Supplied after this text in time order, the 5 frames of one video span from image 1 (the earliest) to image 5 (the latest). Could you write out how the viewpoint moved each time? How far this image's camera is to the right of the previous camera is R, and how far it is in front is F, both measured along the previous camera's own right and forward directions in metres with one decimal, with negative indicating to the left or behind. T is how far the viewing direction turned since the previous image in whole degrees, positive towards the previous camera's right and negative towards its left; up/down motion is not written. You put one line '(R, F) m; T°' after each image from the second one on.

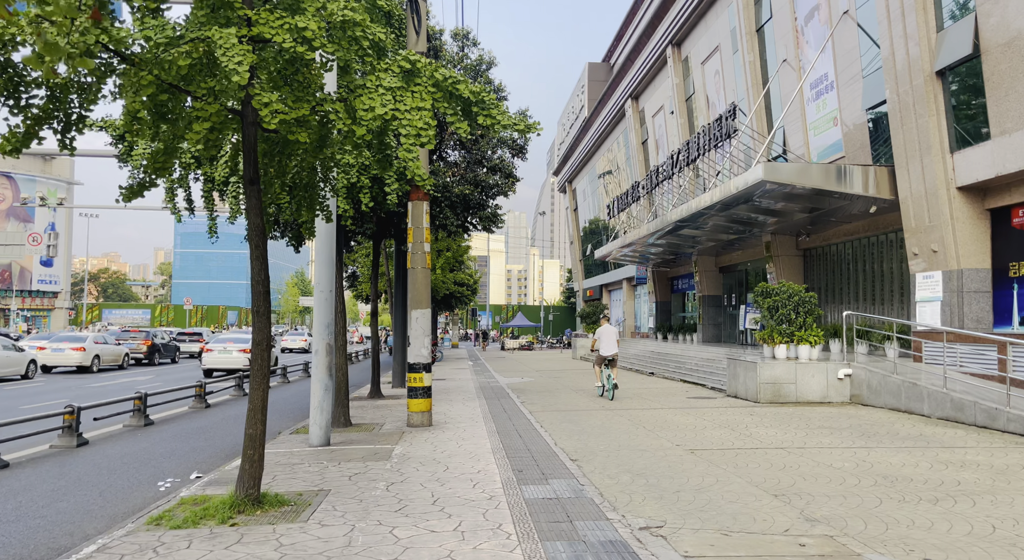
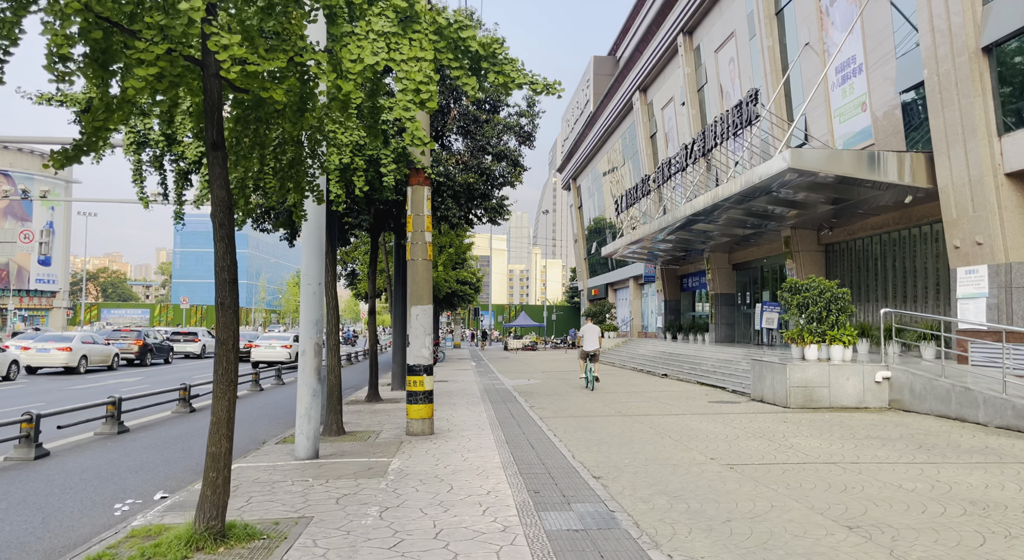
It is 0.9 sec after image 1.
(-0.1, +1.0) m; 0°
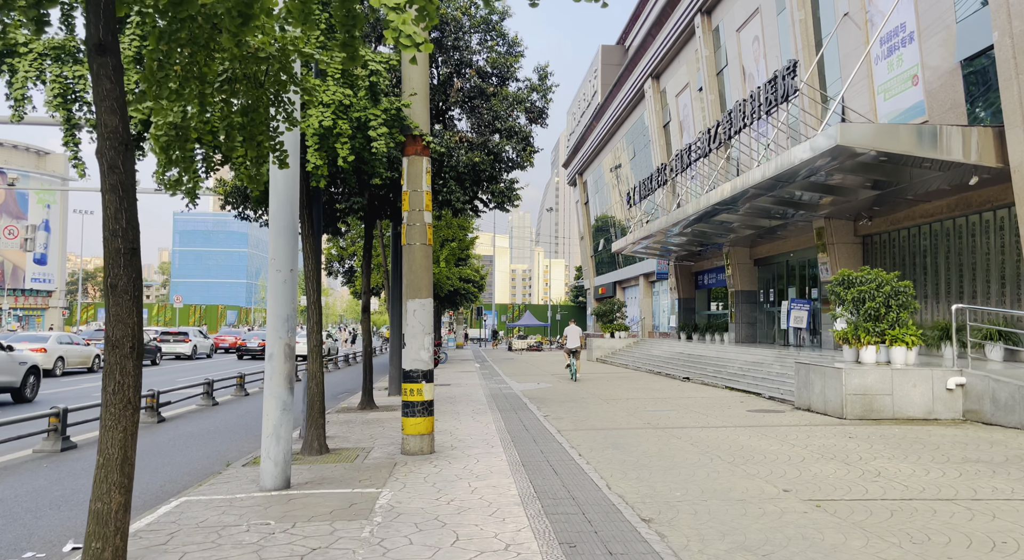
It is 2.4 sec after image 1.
(-0.2, +1.6) m; 0°
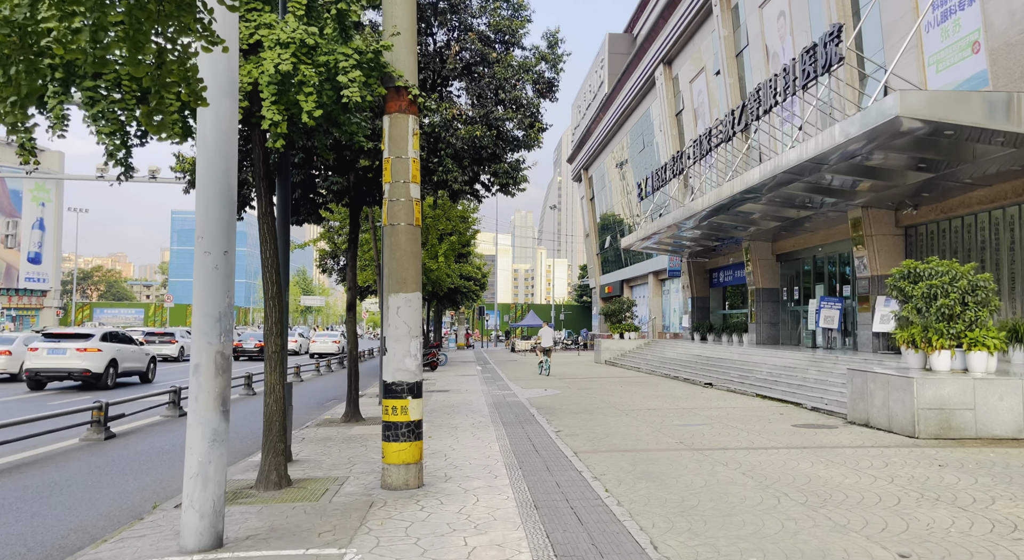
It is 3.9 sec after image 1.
(-0.1, +1.7) m; 0°
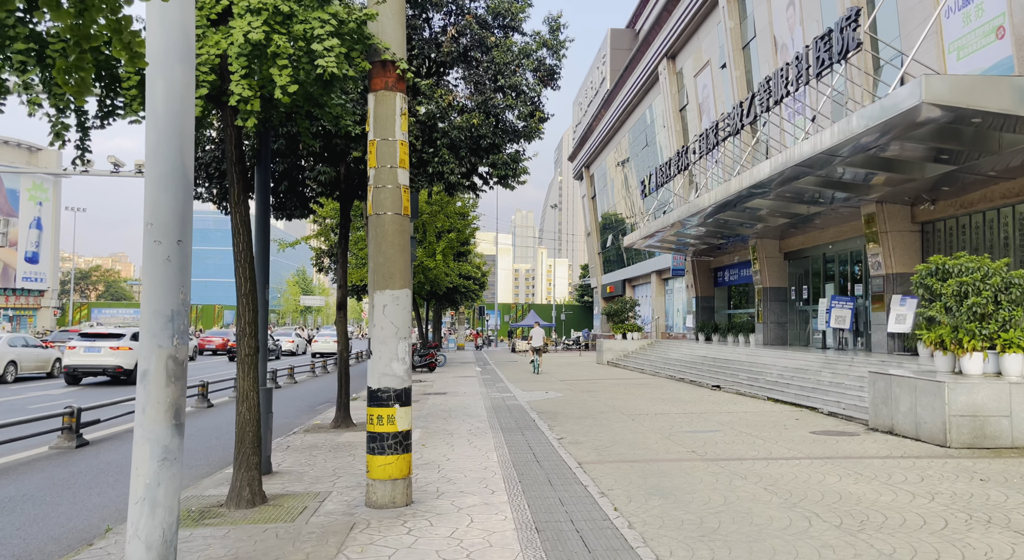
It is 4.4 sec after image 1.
(0.0, +0.6) m; 0°
